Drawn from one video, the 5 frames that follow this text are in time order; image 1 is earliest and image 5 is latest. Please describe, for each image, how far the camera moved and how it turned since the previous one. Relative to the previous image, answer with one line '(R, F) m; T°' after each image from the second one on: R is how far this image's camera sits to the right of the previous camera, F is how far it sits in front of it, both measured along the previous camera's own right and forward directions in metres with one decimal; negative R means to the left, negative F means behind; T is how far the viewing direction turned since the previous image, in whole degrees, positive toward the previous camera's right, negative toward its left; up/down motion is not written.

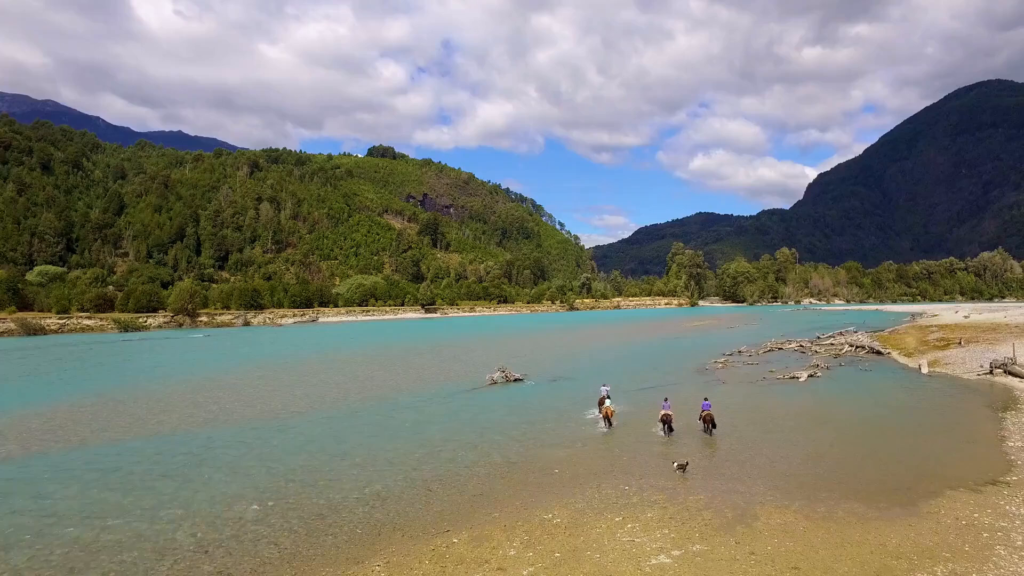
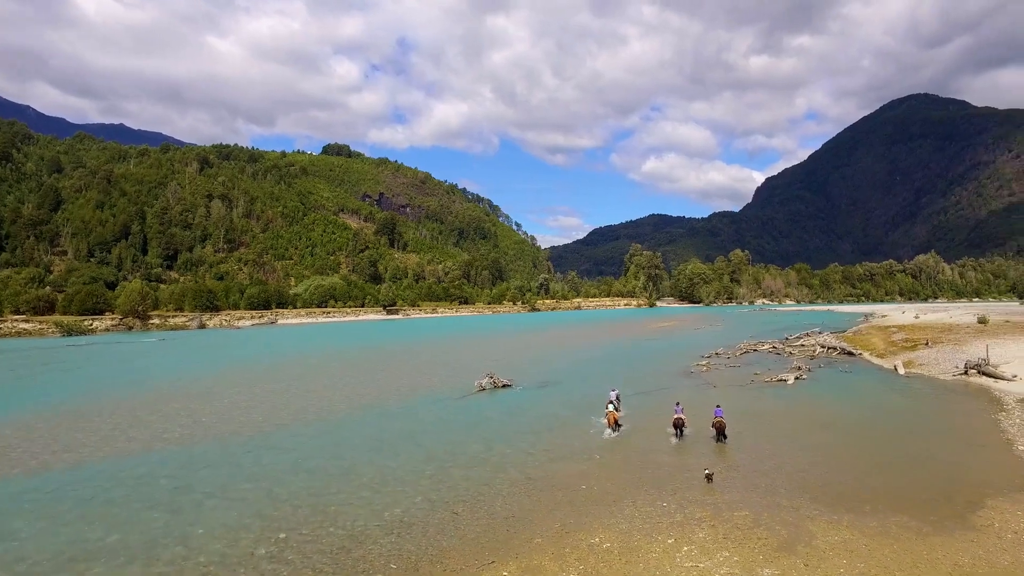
(-1.7, +1.1) m; +4°
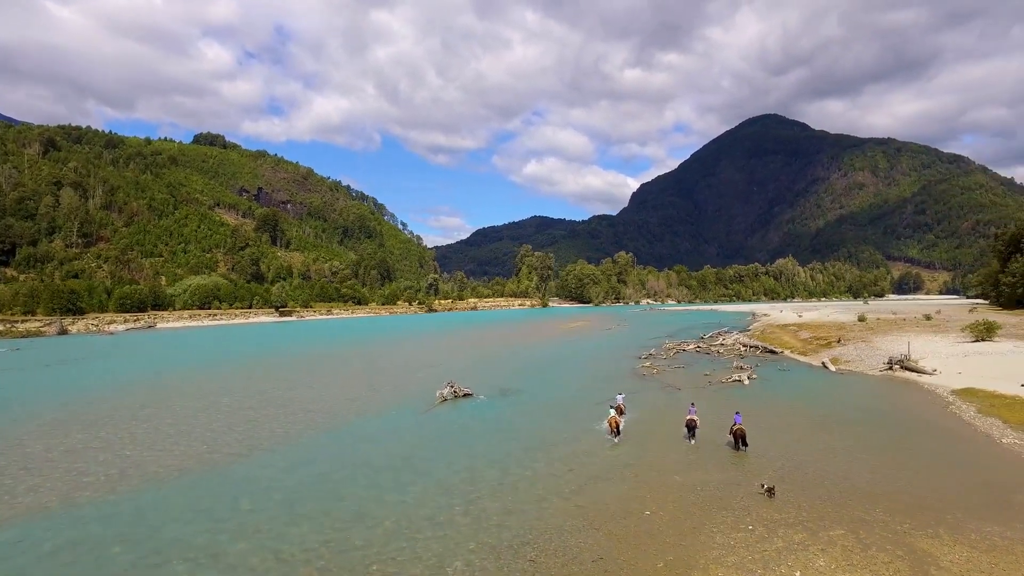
(-3.6, +2.6) m; +11°
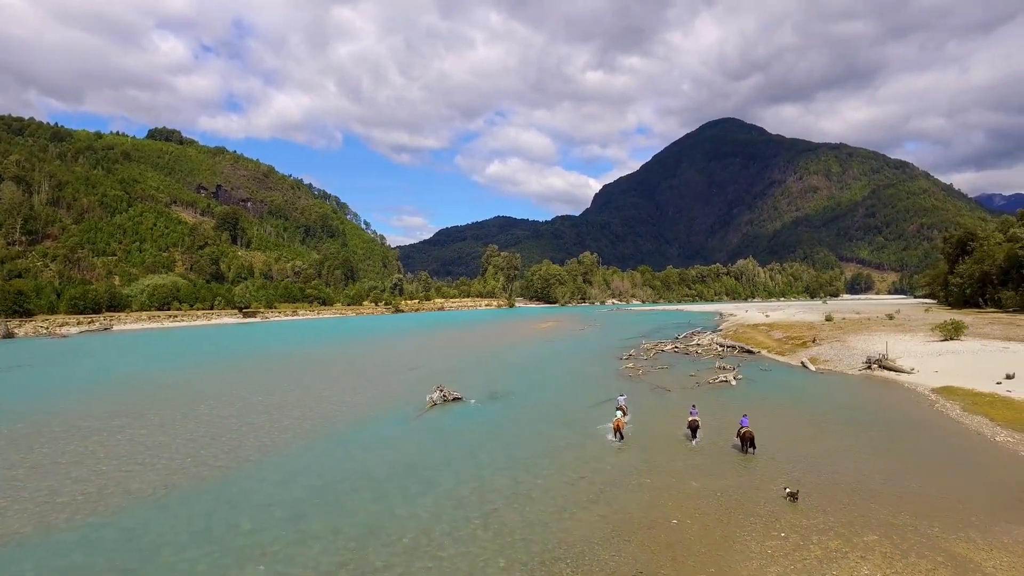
(-1.2, +0.7) m; +3°
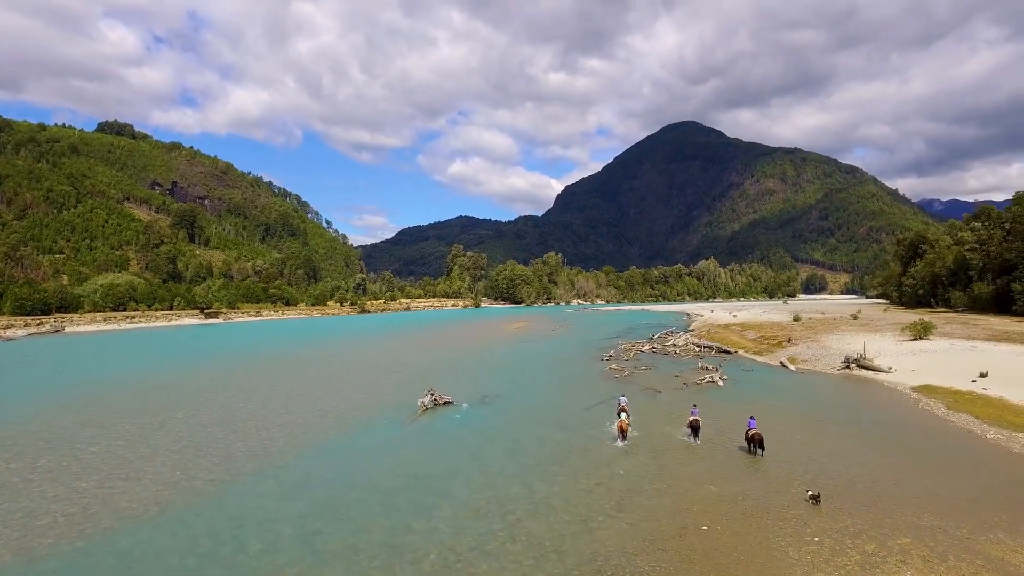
(-1.3, +0.6) m; +3°
